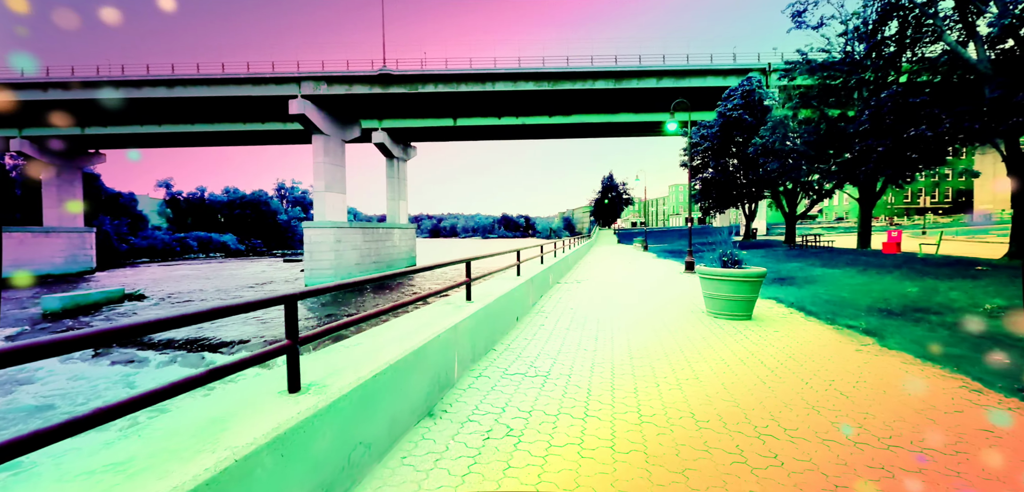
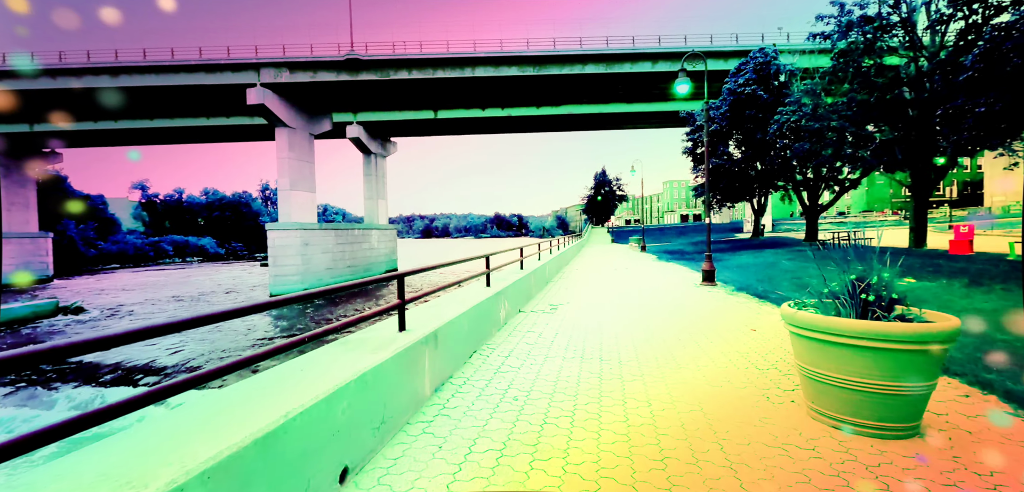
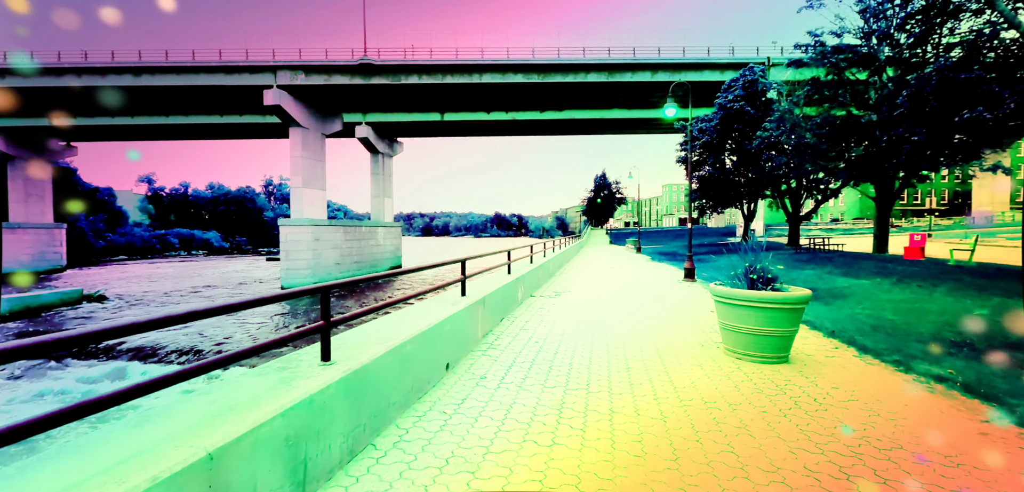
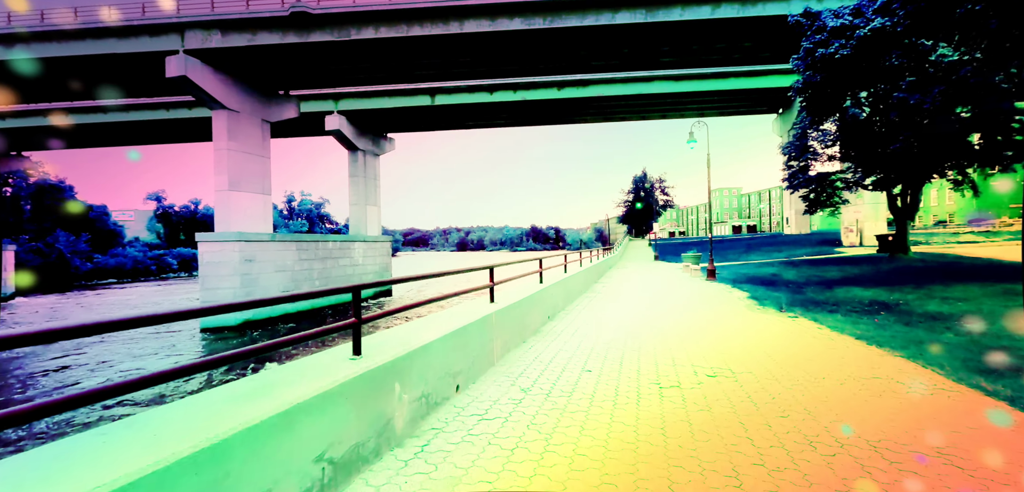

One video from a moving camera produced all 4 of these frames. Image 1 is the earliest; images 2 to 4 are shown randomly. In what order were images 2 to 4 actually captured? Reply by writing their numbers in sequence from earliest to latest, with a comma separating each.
3, 2, 4
